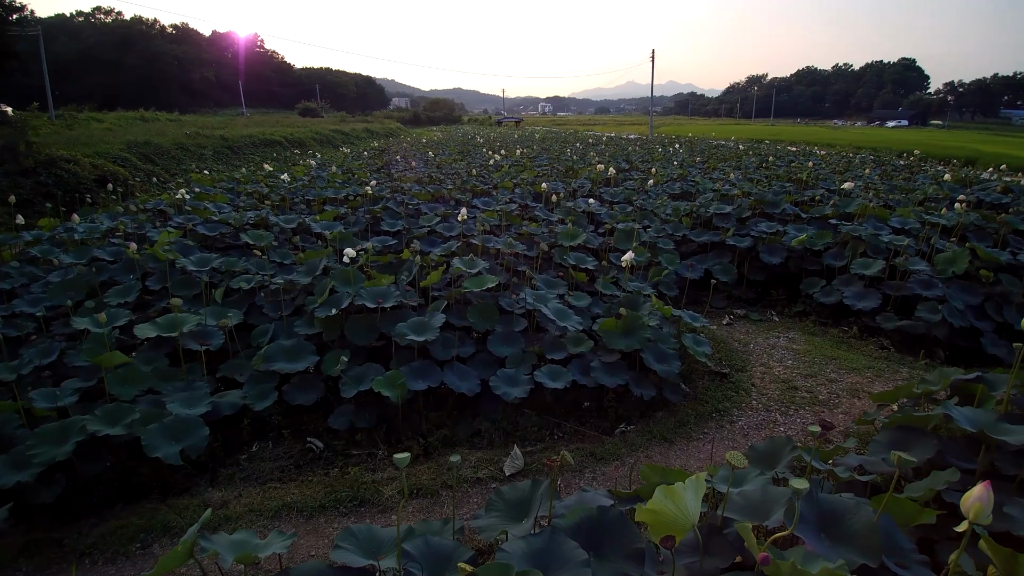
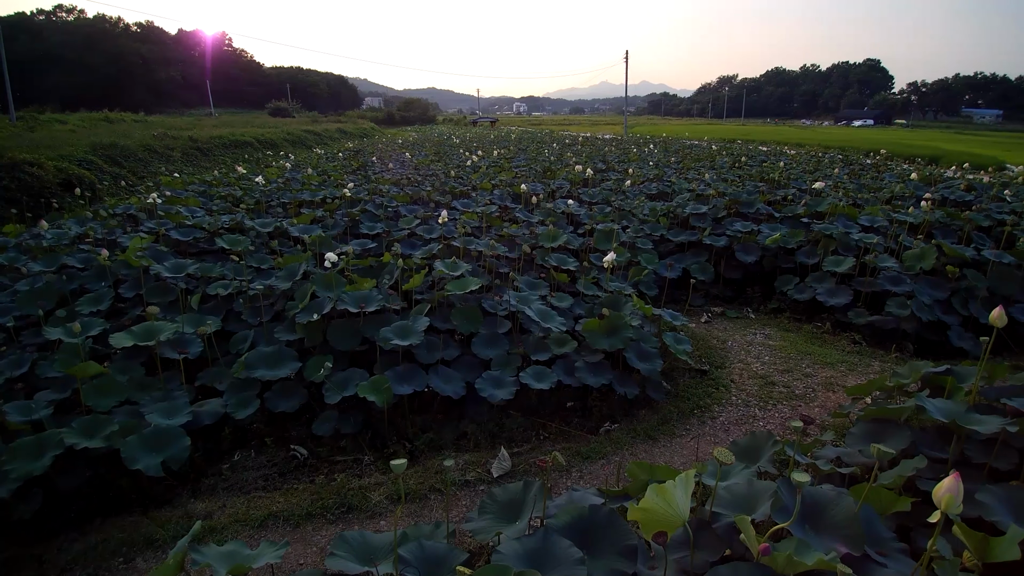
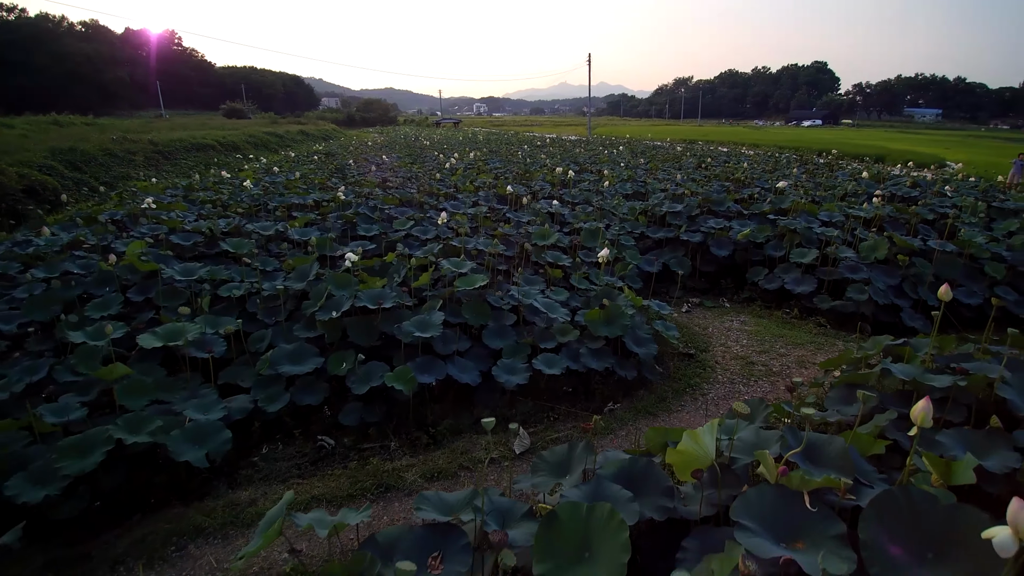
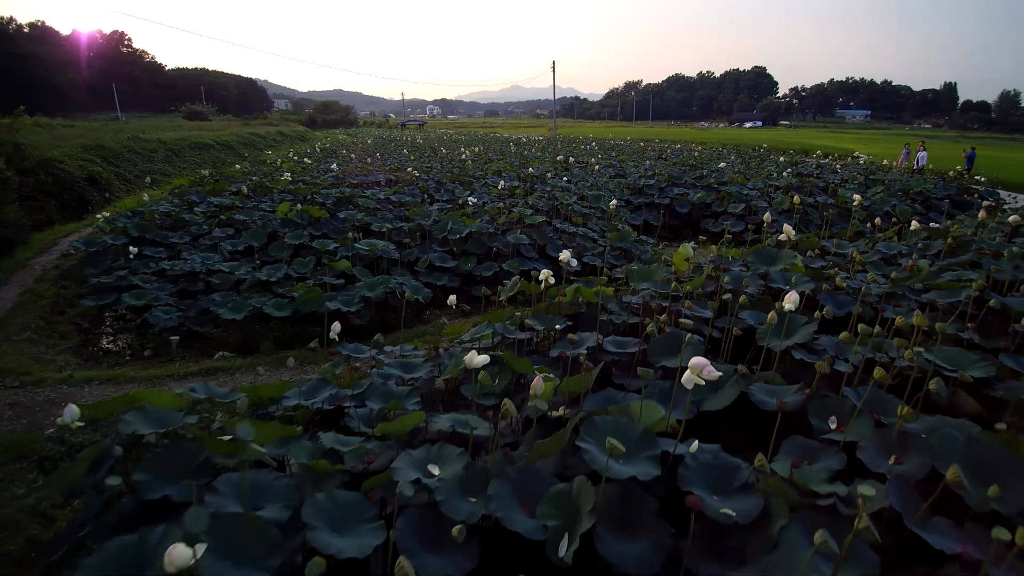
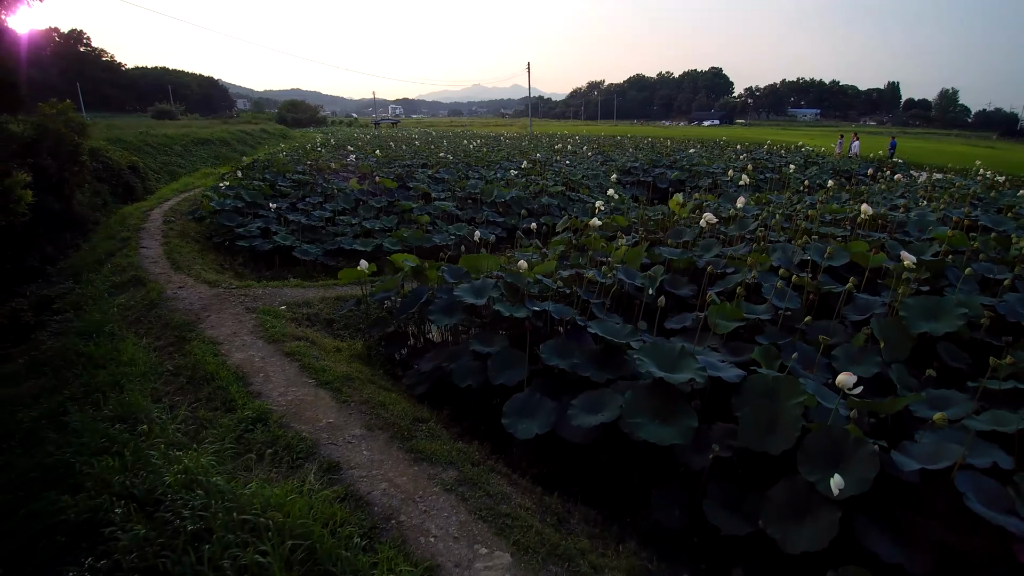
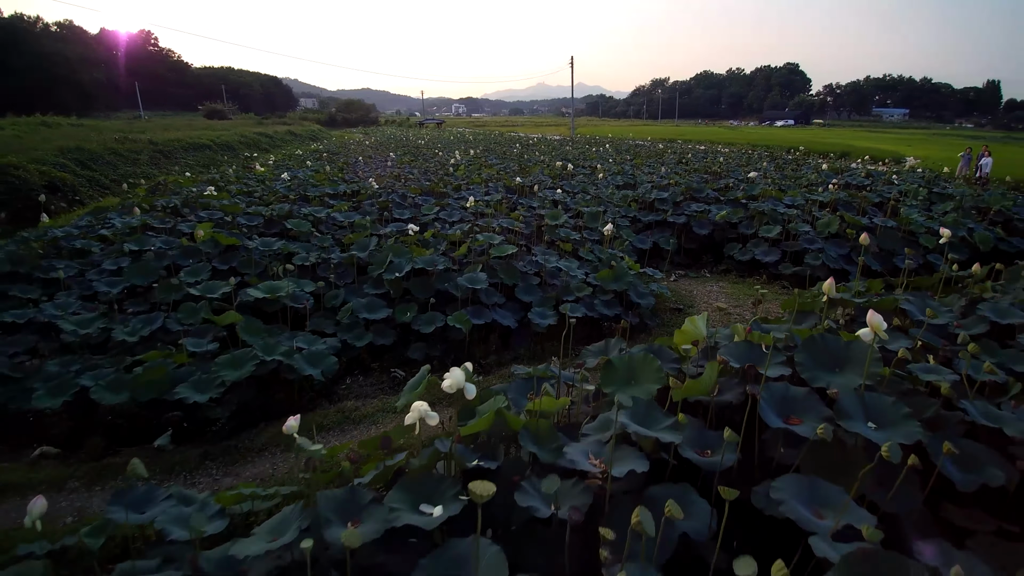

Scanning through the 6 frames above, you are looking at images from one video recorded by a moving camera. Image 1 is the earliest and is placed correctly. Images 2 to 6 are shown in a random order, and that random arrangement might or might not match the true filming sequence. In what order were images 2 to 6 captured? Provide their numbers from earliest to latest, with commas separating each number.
2, 3, 6, 4, 5
